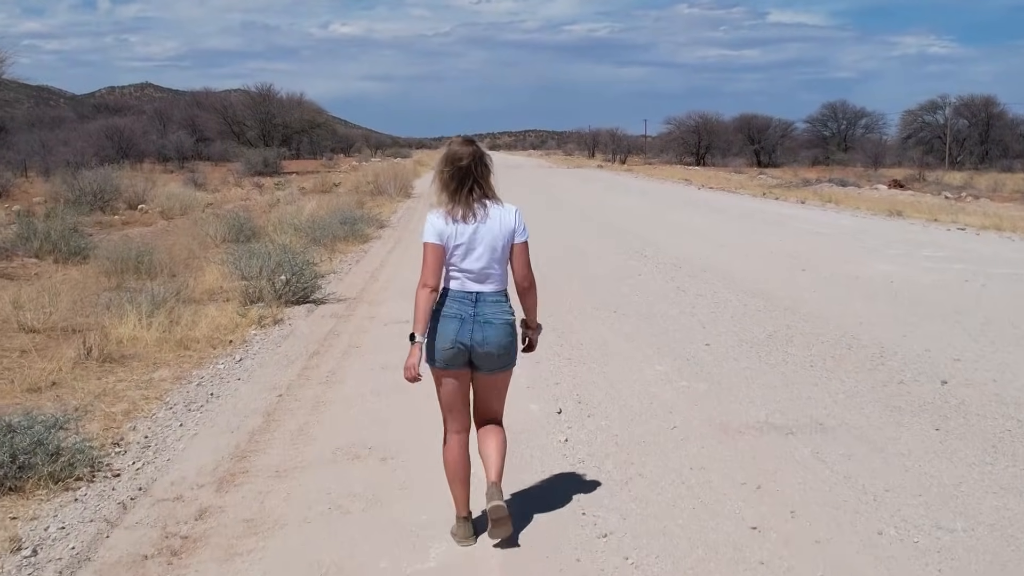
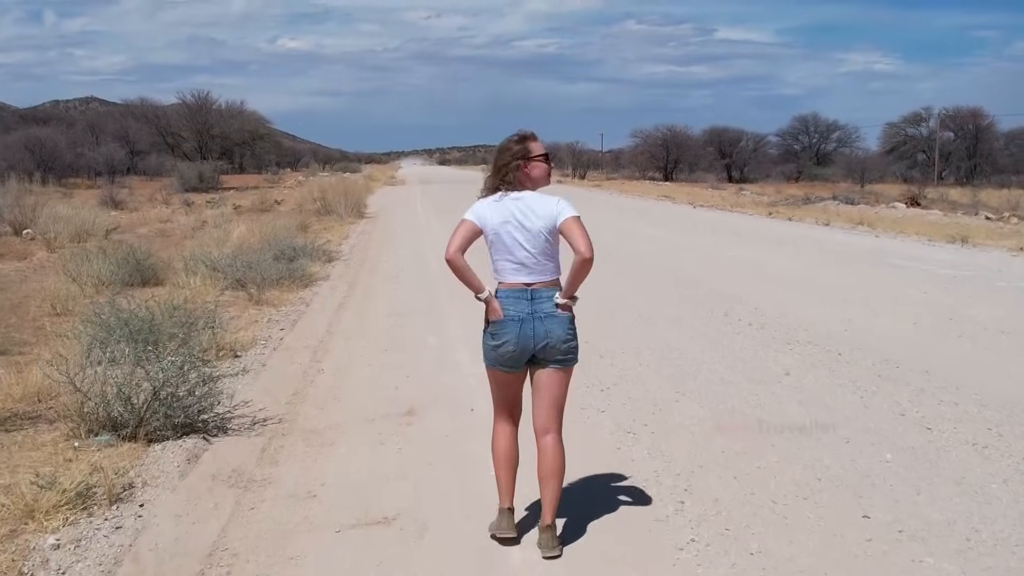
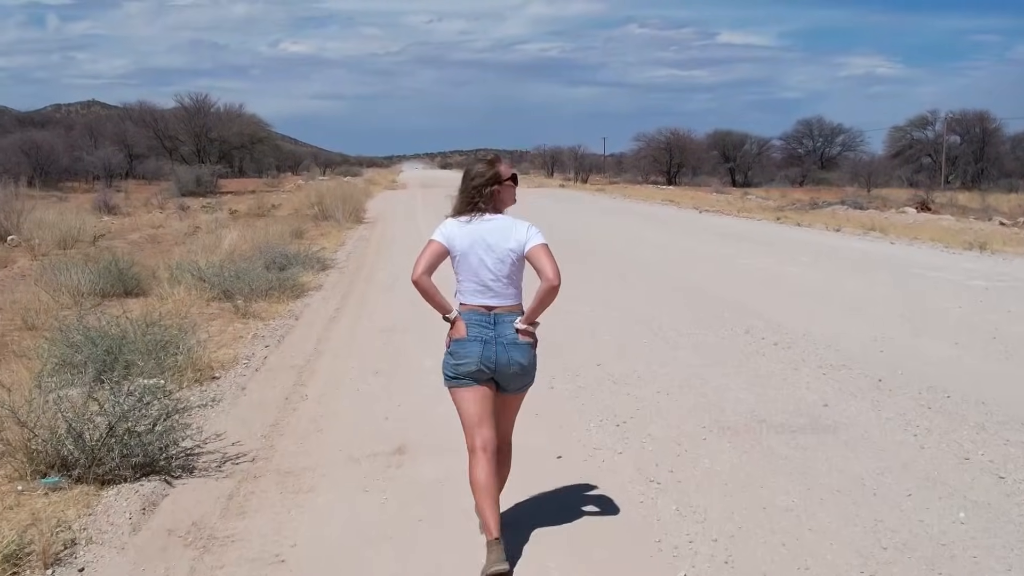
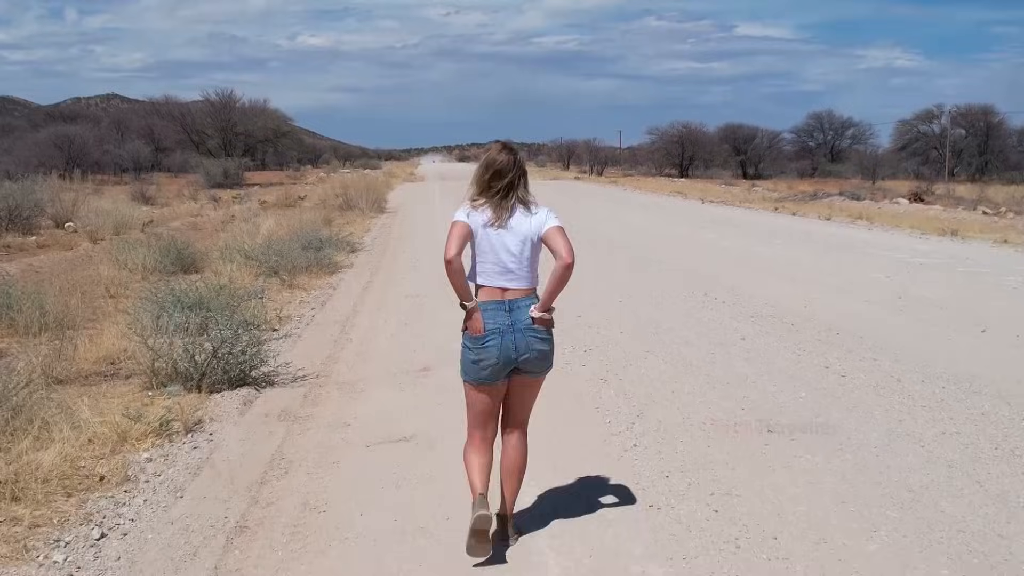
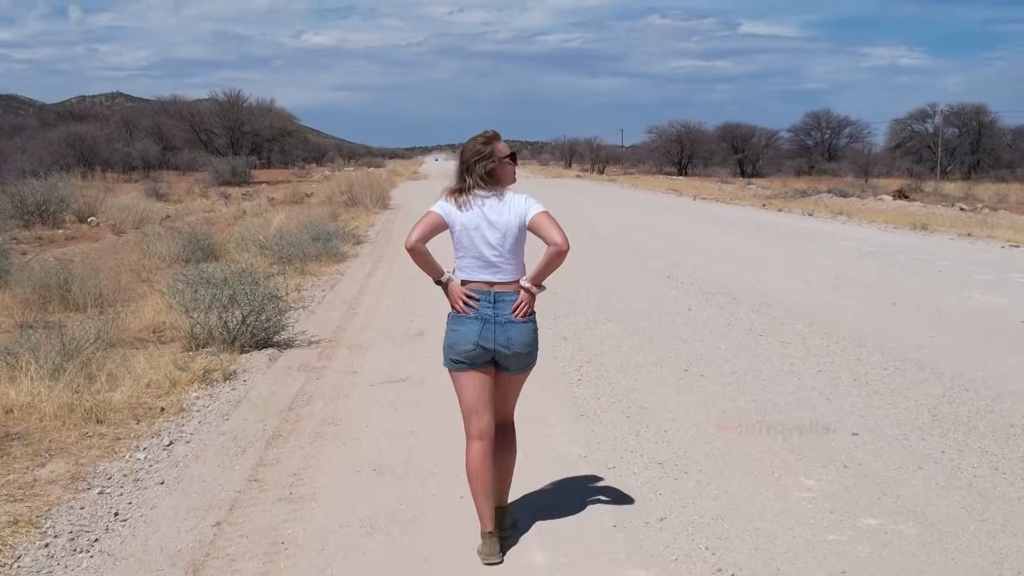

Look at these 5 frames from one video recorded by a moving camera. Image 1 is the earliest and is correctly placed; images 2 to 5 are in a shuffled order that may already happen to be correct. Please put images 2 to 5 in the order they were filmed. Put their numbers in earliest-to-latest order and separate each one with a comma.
5, 4, 2, 3
